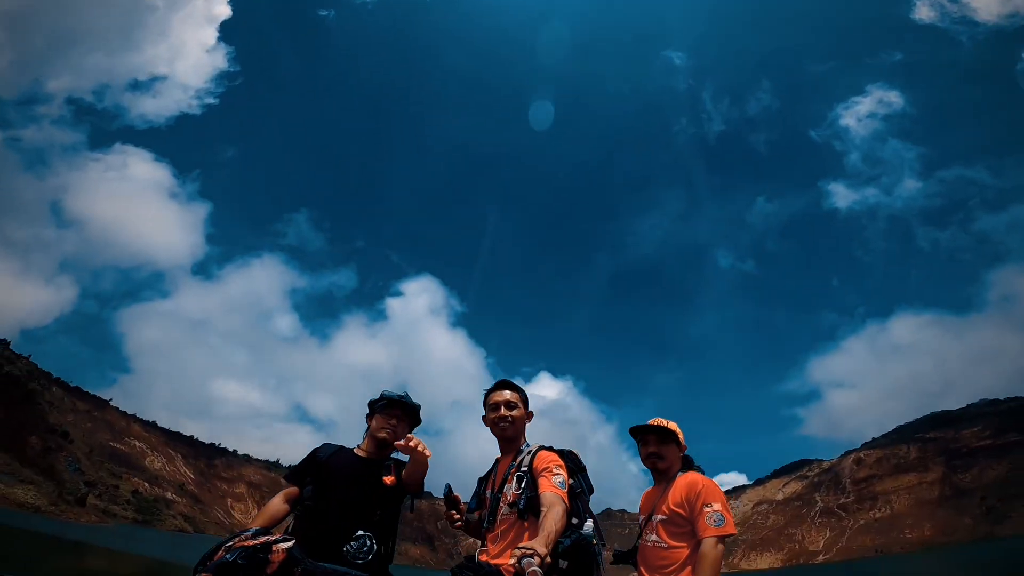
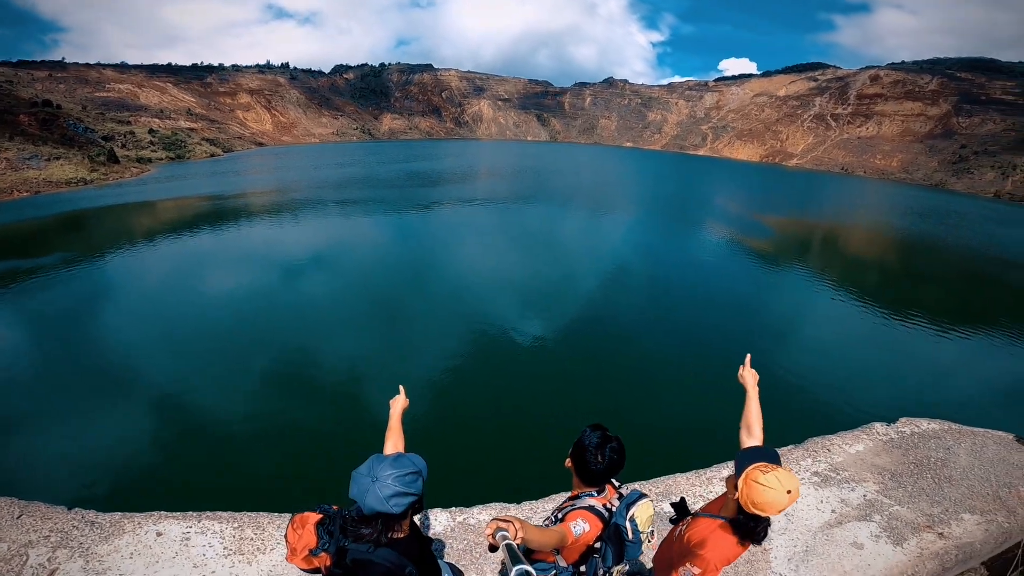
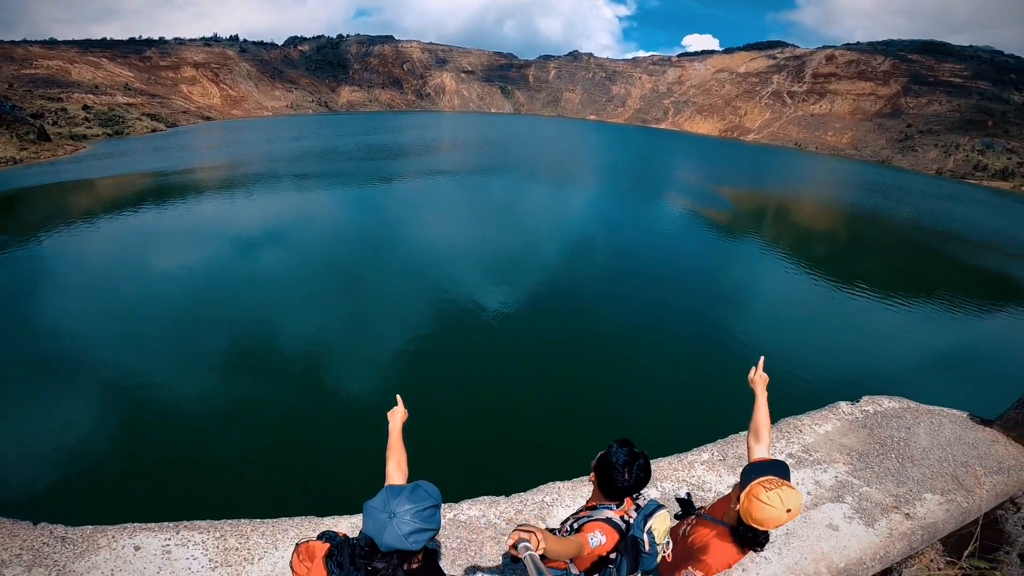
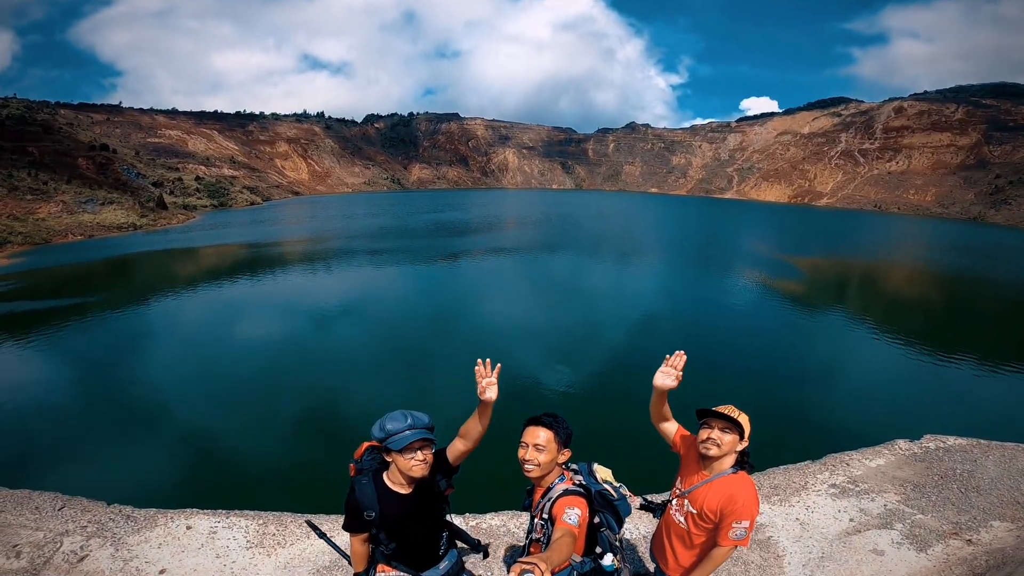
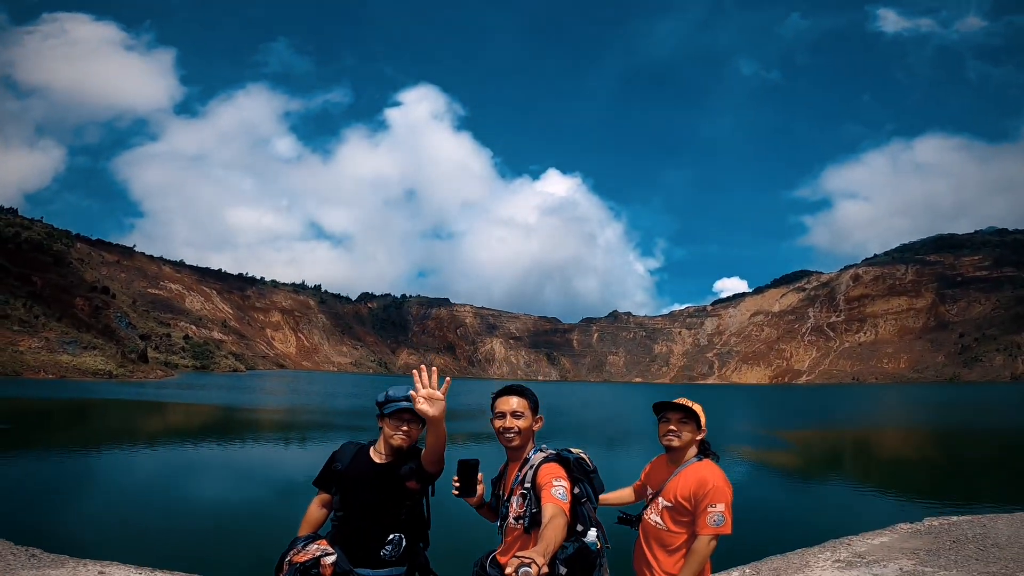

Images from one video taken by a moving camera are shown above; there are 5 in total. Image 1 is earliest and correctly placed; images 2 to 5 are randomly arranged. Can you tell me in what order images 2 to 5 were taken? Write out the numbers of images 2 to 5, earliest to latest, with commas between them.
5, 4, 2, 3
